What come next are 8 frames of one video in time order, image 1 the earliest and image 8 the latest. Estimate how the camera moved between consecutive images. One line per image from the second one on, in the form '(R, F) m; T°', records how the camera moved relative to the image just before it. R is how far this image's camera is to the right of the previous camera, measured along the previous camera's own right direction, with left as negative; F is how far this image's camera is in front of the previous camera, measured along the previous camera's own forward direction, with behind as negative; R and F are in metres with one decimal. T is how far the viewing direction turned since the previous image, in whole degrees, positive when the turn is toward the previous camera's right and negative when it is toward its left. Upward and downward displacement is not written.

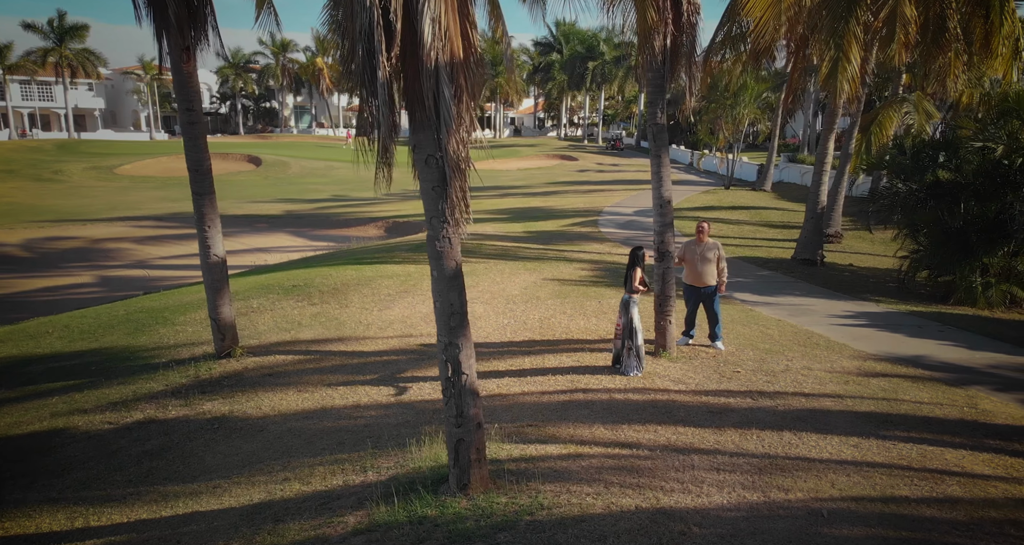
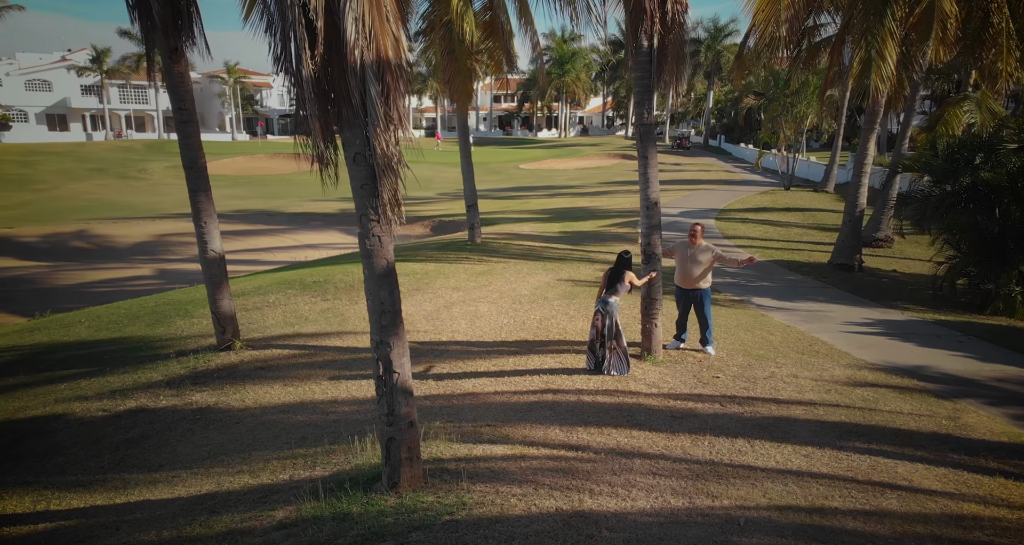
(+0.5, 0.0) m; -2°
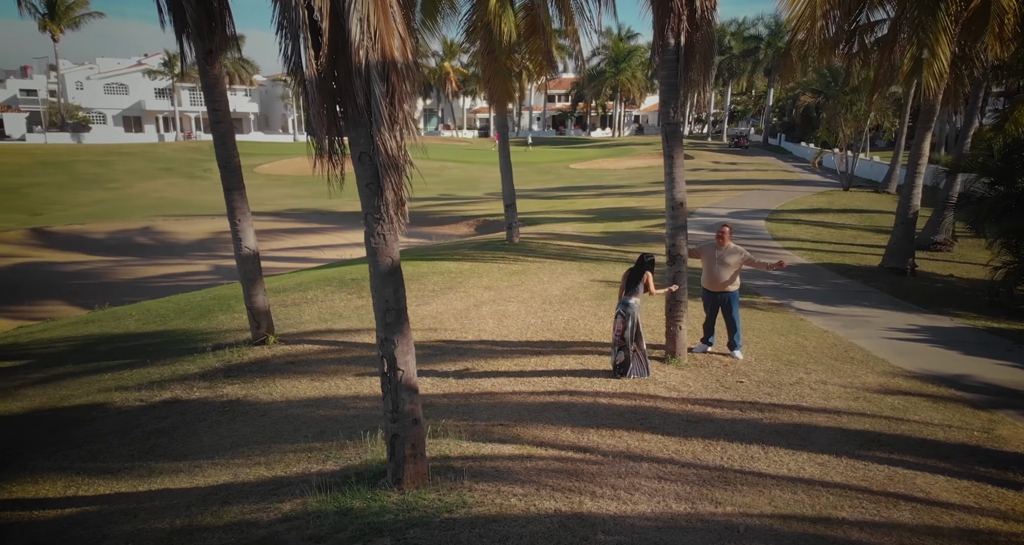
(+0.2, 0.0) m; -3°
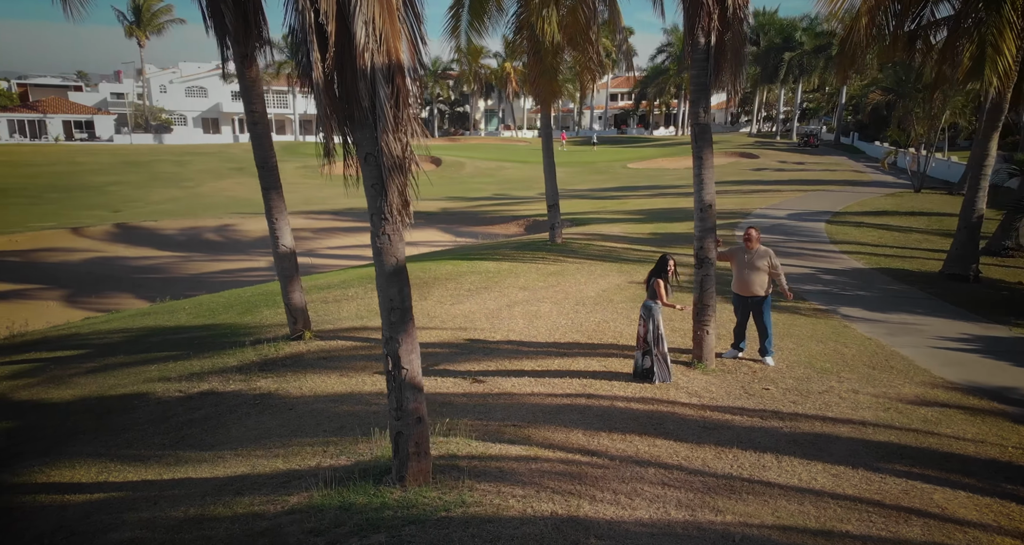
(+0.2, 0.0) m; -4°
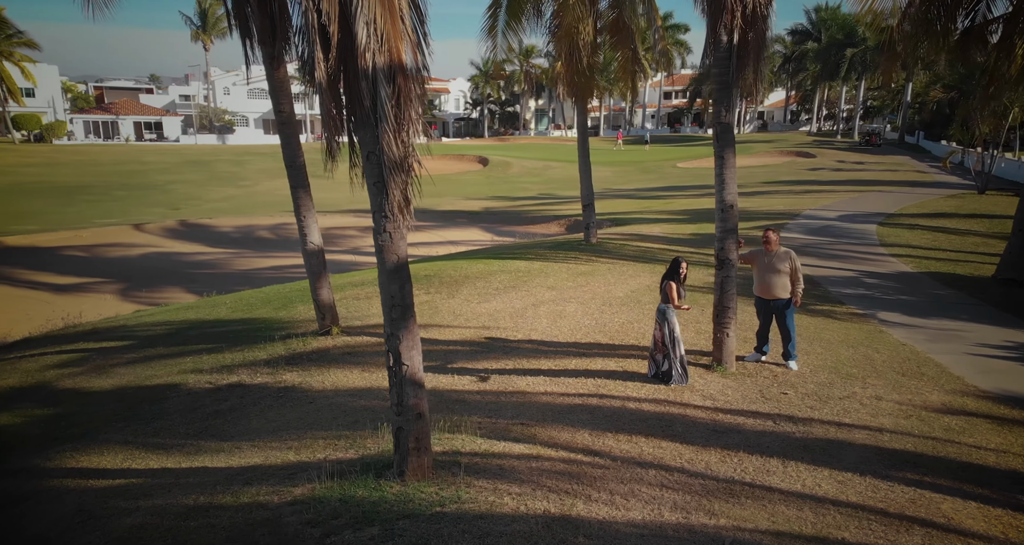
(+0.2, 0.0) m; -3°
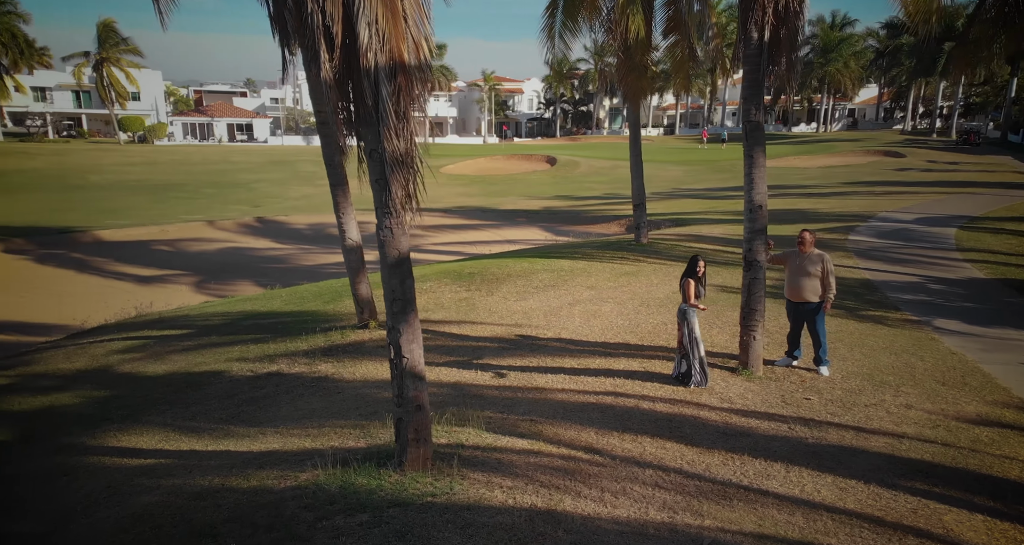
(+0.3, -0.1) m; -4°
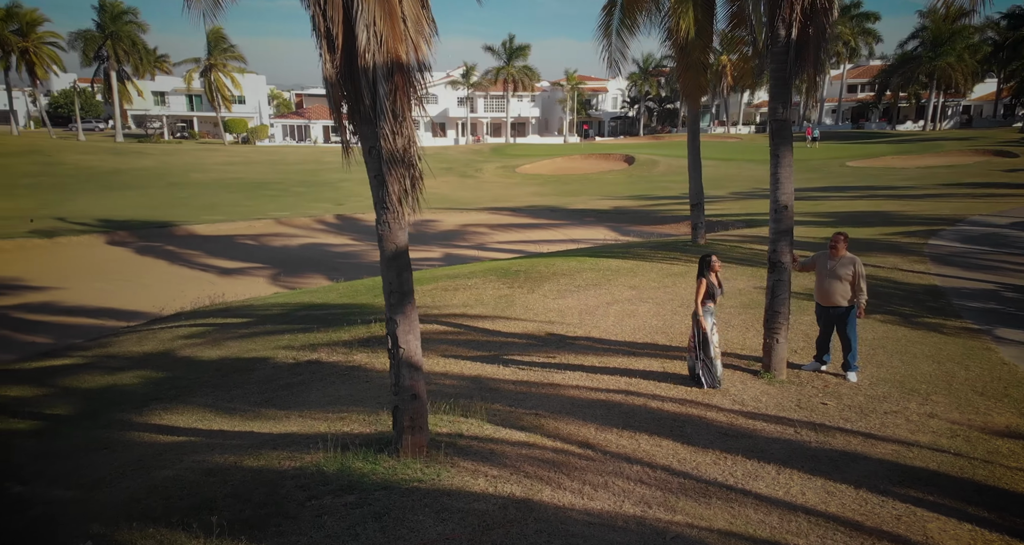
(+0.4, -0.1) m; -4°
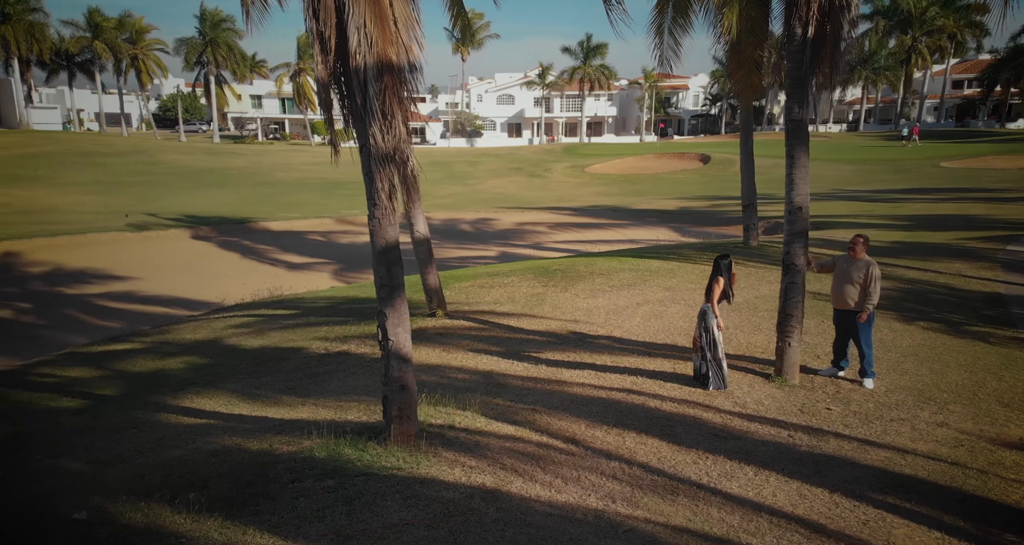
(+0.4, -0.1) m; -4°
